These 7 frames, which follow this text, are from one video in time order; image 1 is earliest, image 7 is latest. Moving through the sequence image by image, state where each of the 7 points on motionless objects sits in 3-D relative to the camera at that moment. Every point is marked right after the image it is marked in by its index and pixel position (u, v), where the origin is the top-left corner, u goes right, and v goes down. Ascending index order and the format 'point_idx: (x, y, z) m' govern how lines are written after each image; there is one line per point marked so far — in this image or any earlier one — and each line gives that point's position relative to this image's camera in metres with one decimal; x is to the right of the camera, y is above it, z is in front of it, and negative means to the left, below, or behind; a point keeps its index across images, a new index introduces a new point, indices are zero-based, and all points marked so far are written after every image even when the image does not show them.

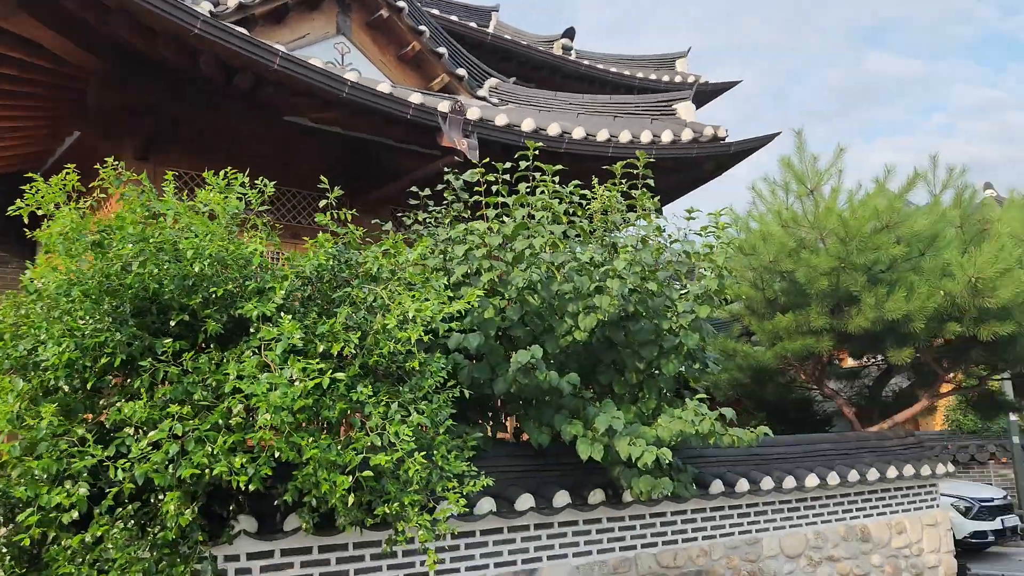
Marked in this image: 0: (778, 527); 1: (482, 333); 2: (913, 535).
0: (+2.0, -1.8, +6.3) m
1: (-0.2, -0.2, +4.6) m
2: (+3.4, -2.1, +7.2) m
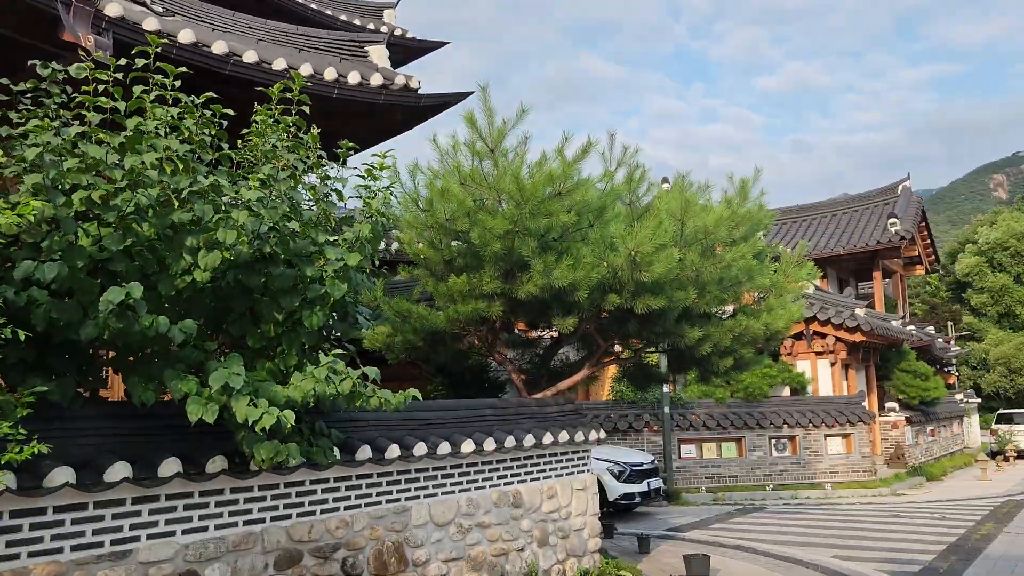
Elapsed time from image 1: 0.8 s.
0: (-0.6, -1.5, +6.0) m
1: (-1.9, +0.1, +3.6) m
2: (+0.4, -1.9, +7.4) m
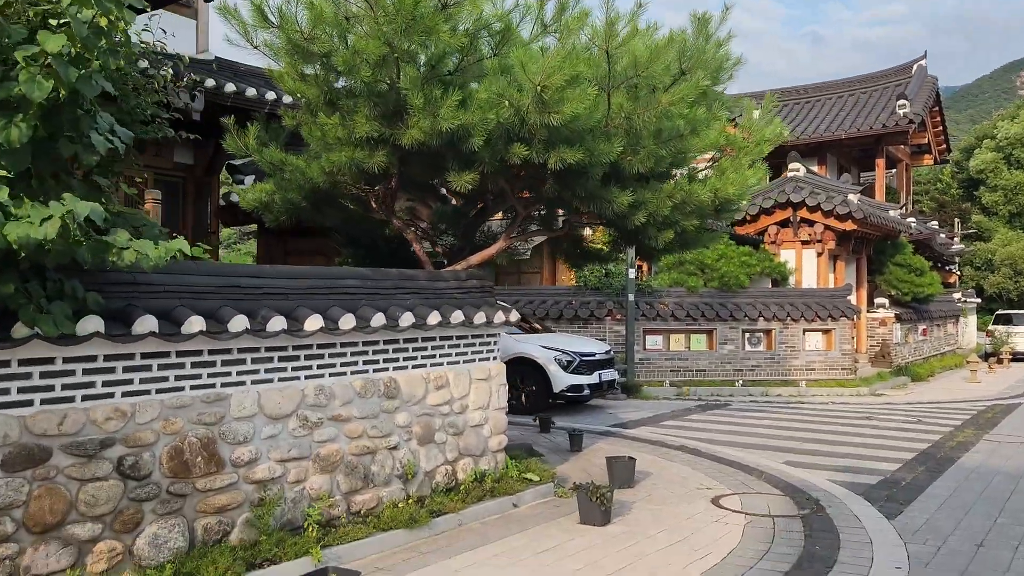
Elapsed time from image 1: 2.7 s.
0: (-1.5, -0.5, +4.8) m
1: (-2.8, +0.8, +2.3) m
2: (-0.4, -0.8, +6.3) m
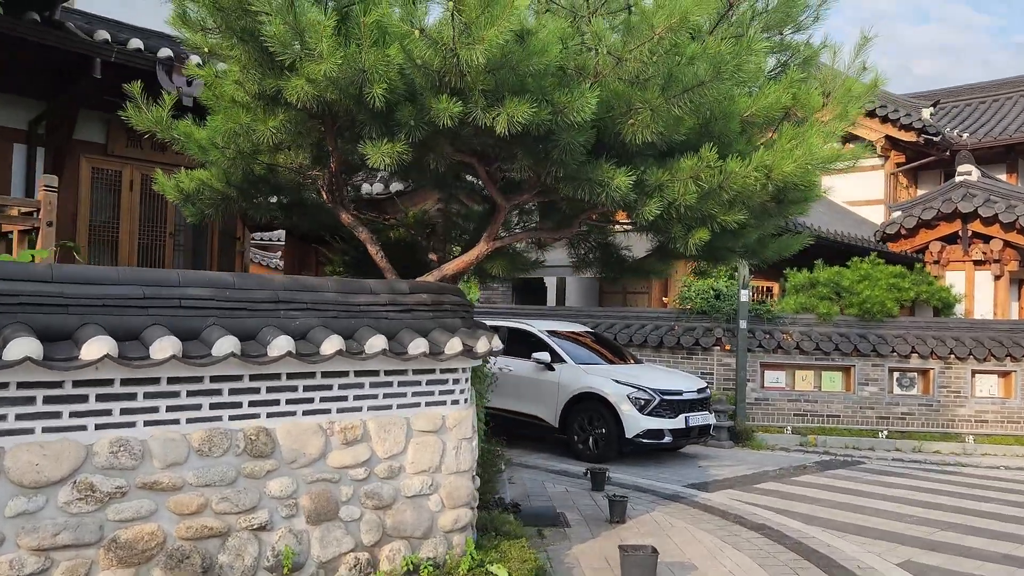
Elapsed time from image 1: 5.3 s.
0: (-2.0, -0.6, +3.3) m
1: (-3.8, +0.8, +1.1) m
2: (-0.7, -0.9, +4.5) m
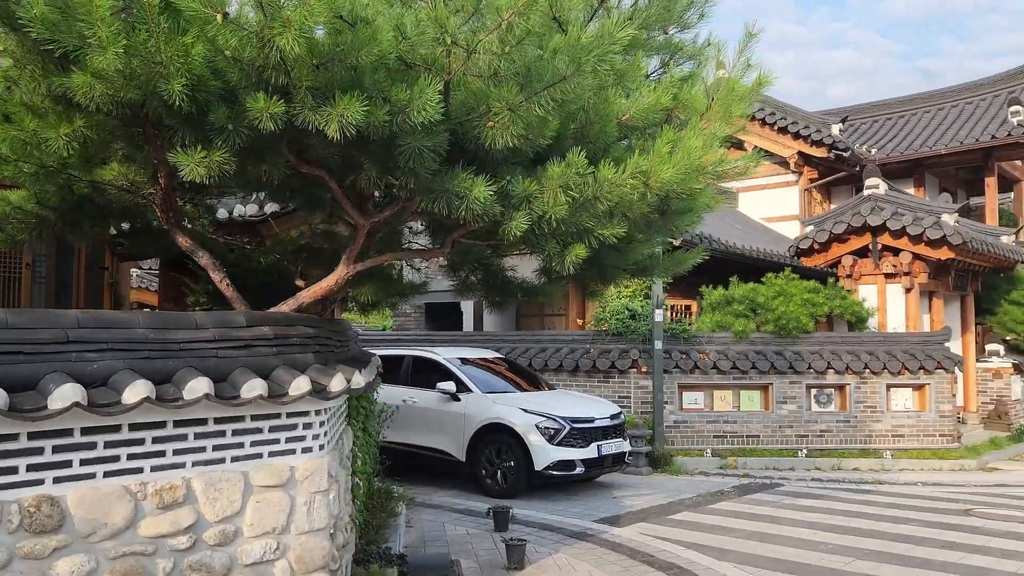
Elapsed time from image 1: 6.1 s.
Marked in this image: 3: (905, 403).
0: (-2.6, -0.7, +2.5) m
1: (-4.2, +0.7, +0.2) m
2: (-1.4, -1.0, +3.8) m
3: (+5.8, -1.7, +12.3) m
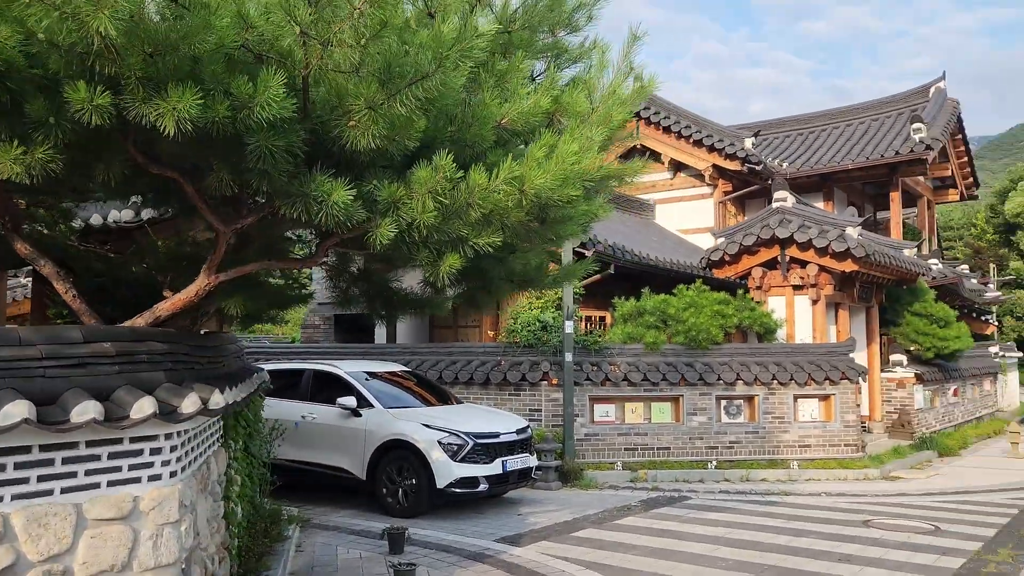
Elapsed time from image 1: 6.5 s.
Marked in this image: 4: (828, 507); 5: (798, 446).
0: (-3.1, -0.7, +2.0) m
1: (-4.5, +0.7, -0.4) m
2: (-2.0, -1.1, +3.4) m
3: (+4.5, -1.9, +12.5) m
4: (+3.6, -2.5, +9.6) m
5: (+4.2, -2.3, +12.3) m
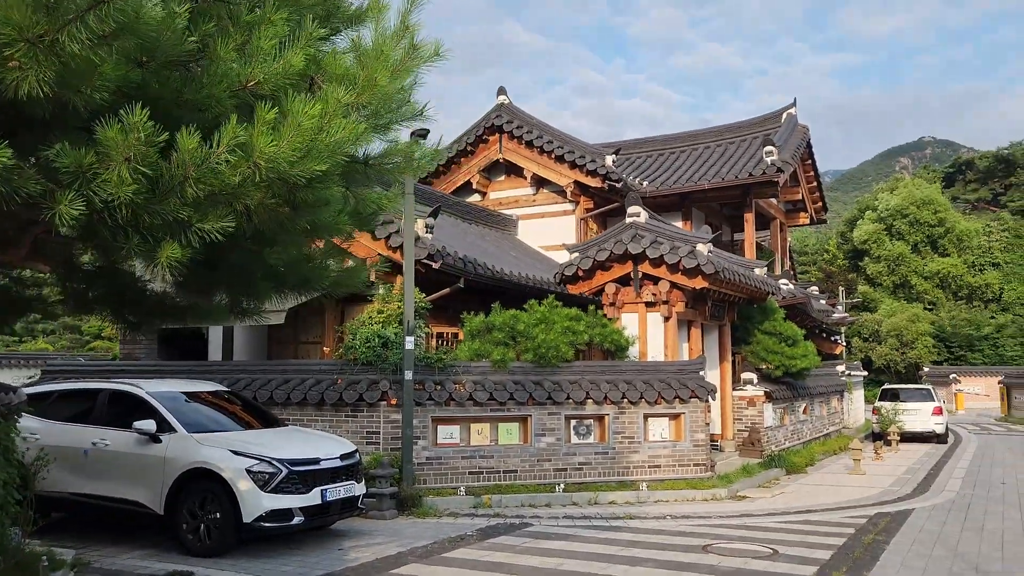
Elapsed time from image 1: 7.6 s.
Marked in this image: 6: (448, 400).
0: (-3.8, -0.6, +0.8) m
1: (-4.8, +0.9, -1.7) m
2: (-2.9, -1.0, +2.4) m
3: (+2.2, -2.1, +12.2) m
4: (+1.7, -2.7, +9.3) m
5: (+1.9, -2.5, +12.0) m
6: (-0.8, -1.5, +11.1) m
